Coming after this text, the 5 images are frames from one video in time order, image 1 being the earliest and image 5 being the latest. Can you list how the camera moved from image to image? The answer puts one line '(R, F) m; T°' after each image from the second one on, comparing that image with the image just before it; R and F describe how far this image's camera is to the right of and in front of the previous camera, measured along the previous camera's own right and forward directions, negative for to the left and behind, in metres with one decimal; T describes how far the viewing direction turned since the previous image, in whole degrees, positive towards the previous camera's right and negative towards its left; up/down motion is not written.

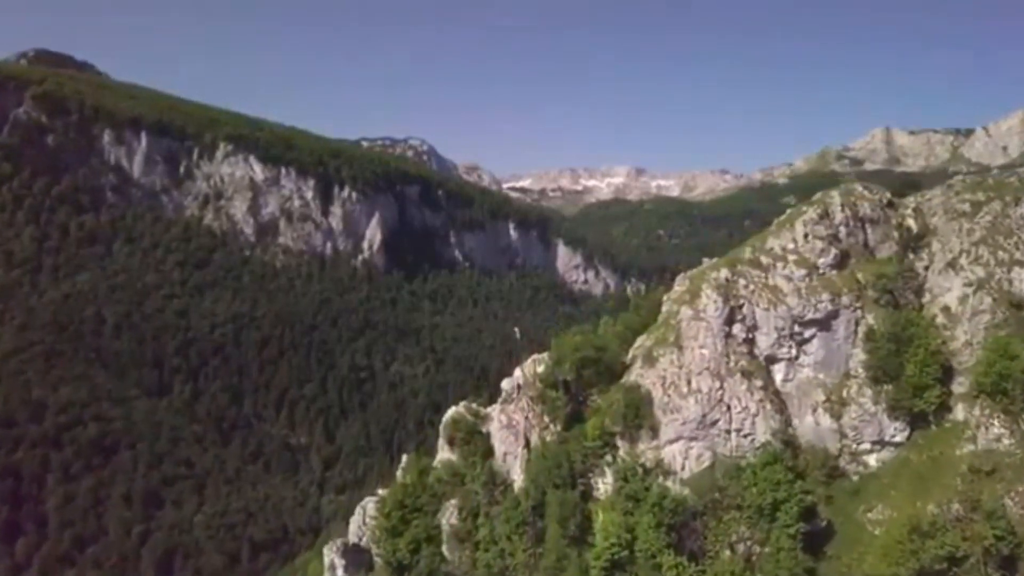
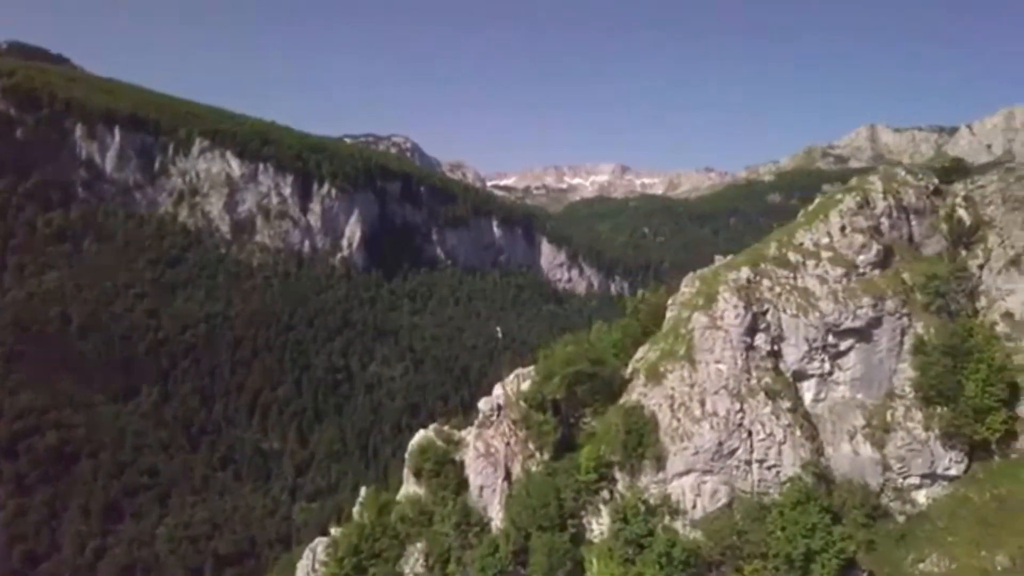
(+0.5, +13.3) m; +1°
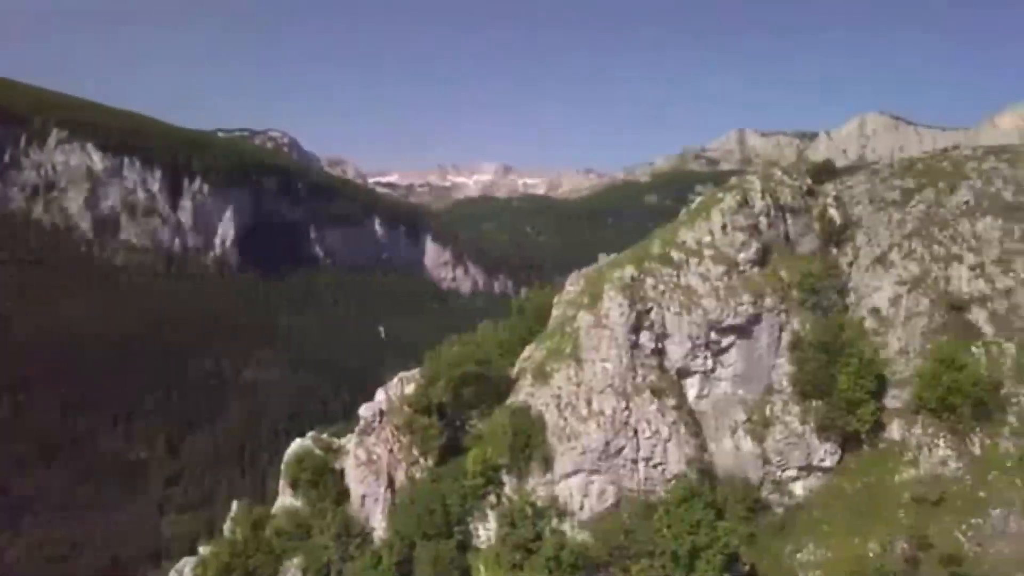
(-0.1, +1.5) m; +7°
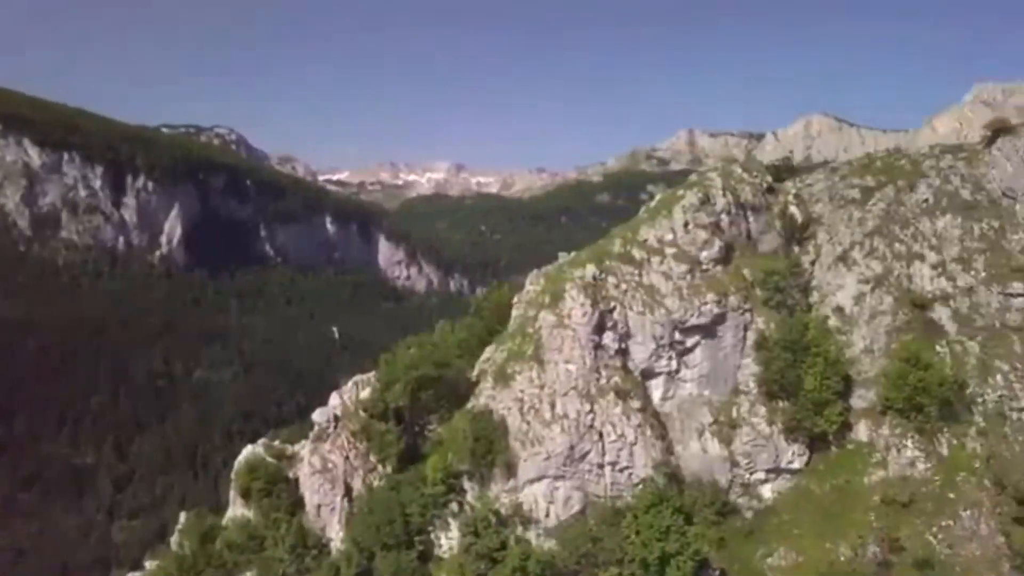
(-0.5, +1.9) m; +3°
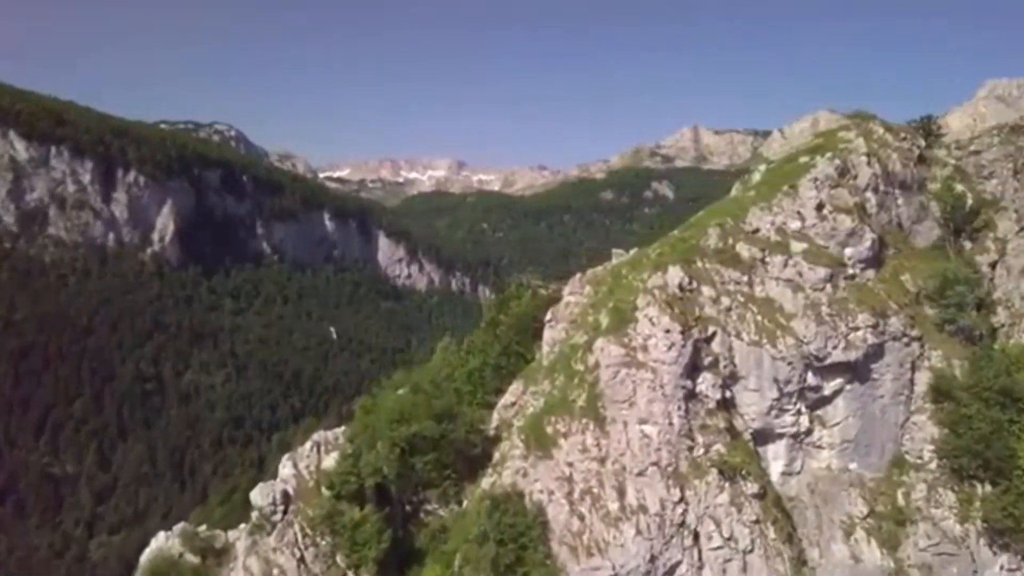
(-1.8, +23.1) m; 0°
